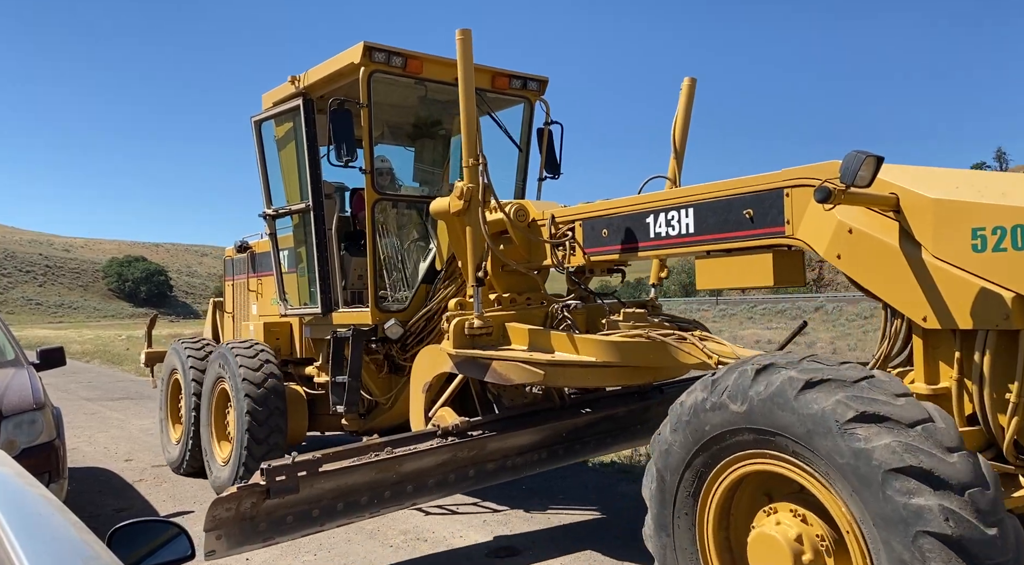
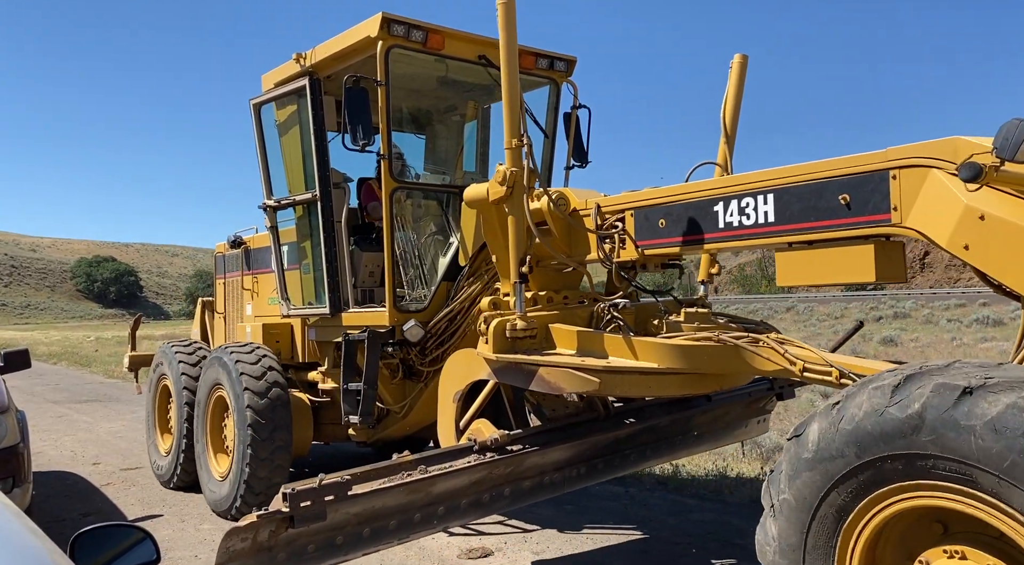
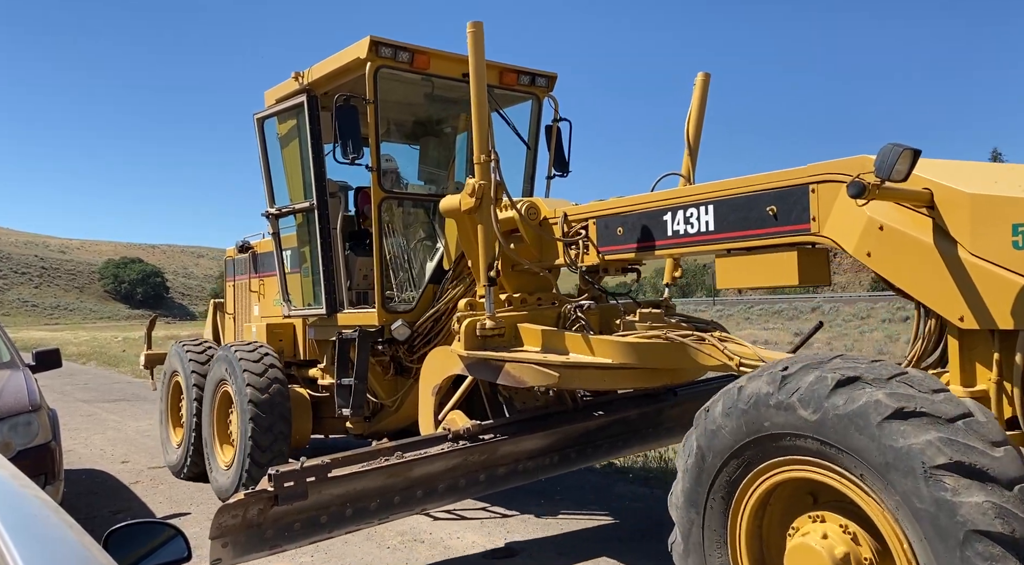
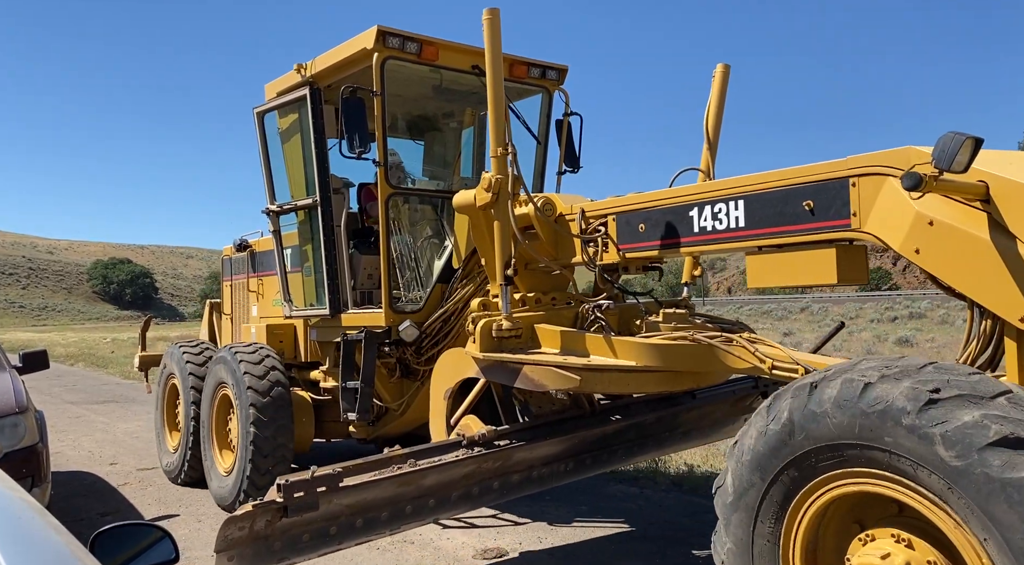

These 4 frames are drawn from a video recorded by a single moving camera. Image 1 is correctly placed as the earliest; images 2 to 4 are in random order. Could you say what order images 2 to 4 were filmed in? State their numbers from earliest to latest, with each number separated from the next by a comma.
3, 4, 2
